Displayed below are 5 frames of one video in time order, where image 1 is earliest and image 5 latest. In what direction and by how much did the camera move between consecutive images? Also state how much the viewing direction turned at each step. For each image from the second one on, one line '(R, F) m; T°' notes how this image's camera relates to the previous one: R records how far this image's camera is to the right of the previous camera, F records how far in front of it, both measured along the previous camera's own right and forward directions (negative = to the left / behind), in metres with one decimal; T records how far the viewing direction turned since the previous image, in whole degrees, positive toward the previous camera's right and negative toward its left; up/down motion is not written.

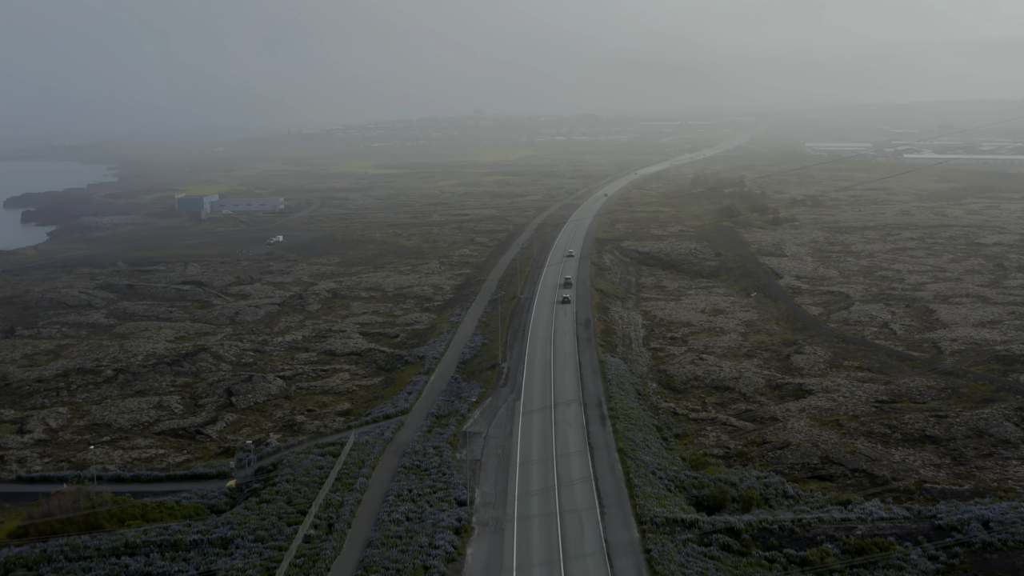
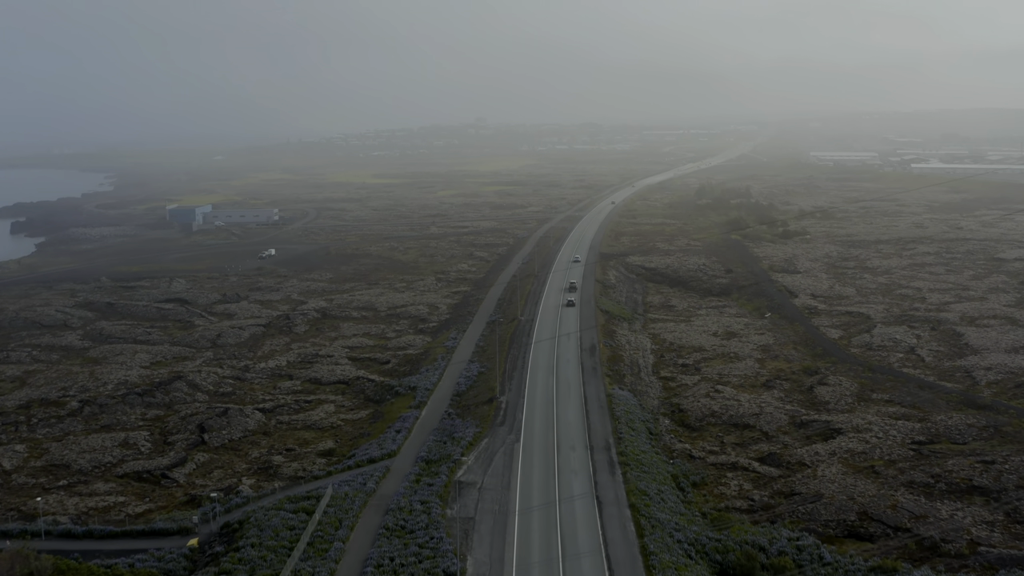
(+0.1, +2.3) m; 0°
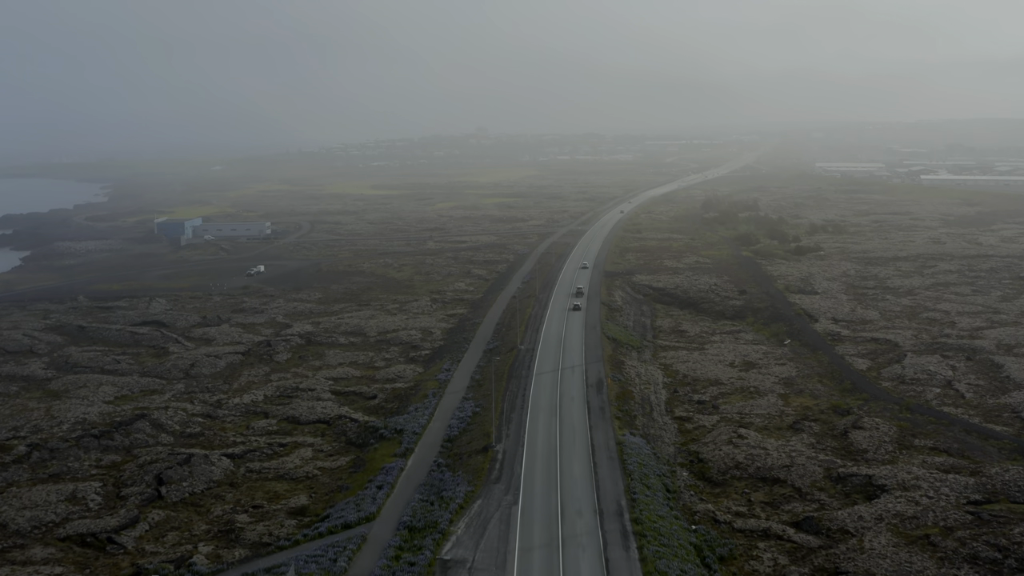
(+0.1, +2.8) m; 0°
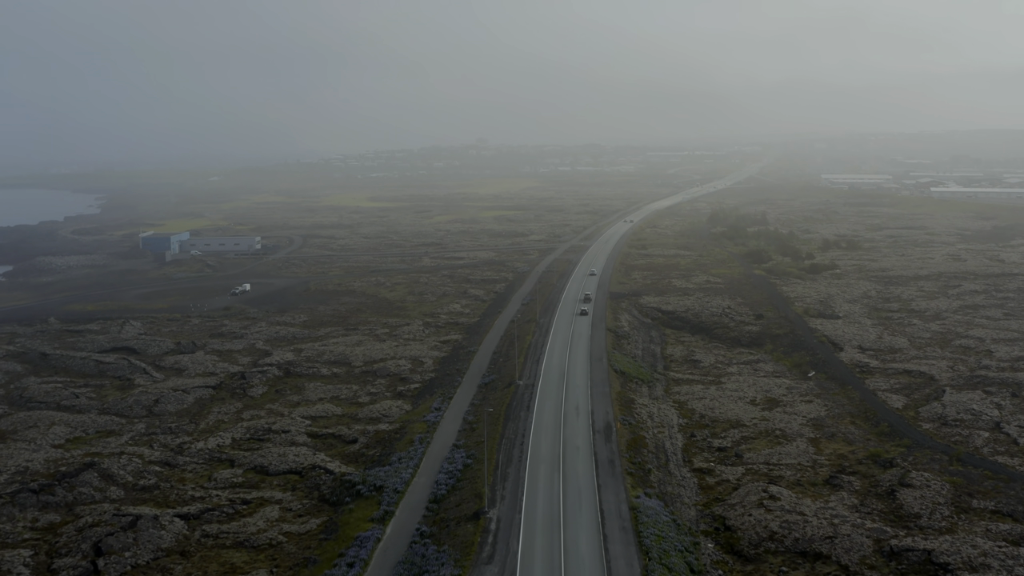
(+0.2, +3.0) m; 0°
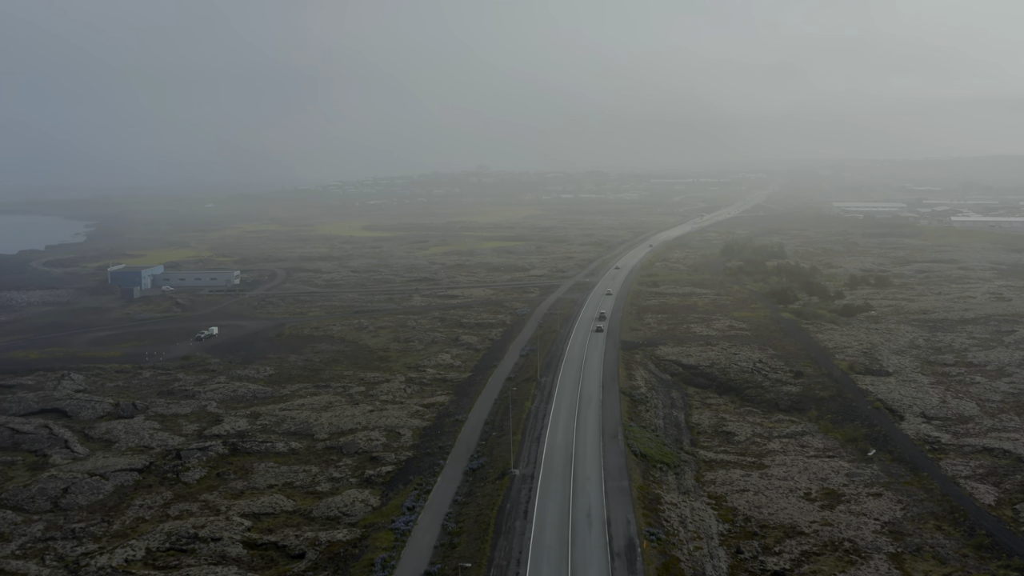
(+0.3, +5.5) m; 0°
